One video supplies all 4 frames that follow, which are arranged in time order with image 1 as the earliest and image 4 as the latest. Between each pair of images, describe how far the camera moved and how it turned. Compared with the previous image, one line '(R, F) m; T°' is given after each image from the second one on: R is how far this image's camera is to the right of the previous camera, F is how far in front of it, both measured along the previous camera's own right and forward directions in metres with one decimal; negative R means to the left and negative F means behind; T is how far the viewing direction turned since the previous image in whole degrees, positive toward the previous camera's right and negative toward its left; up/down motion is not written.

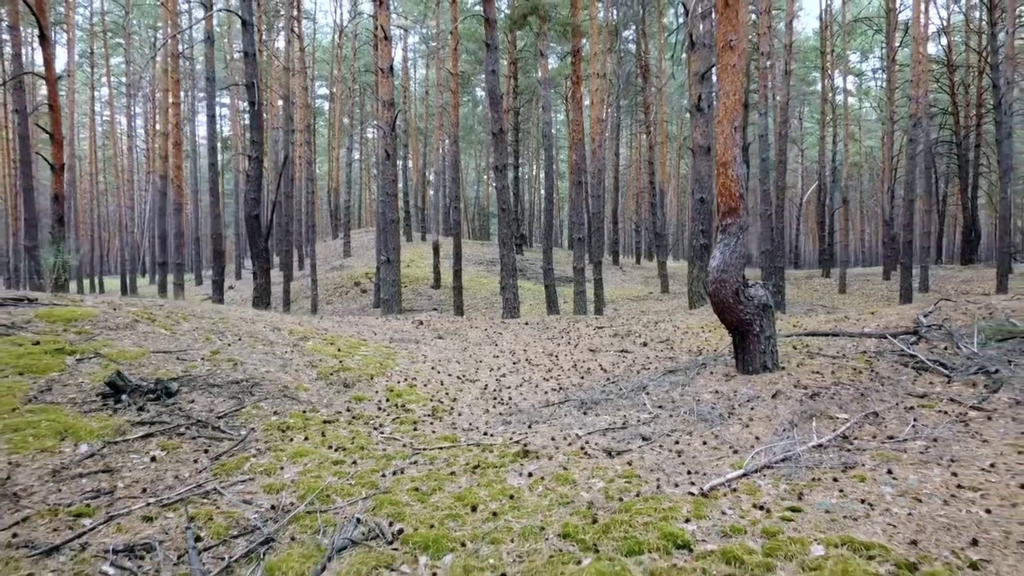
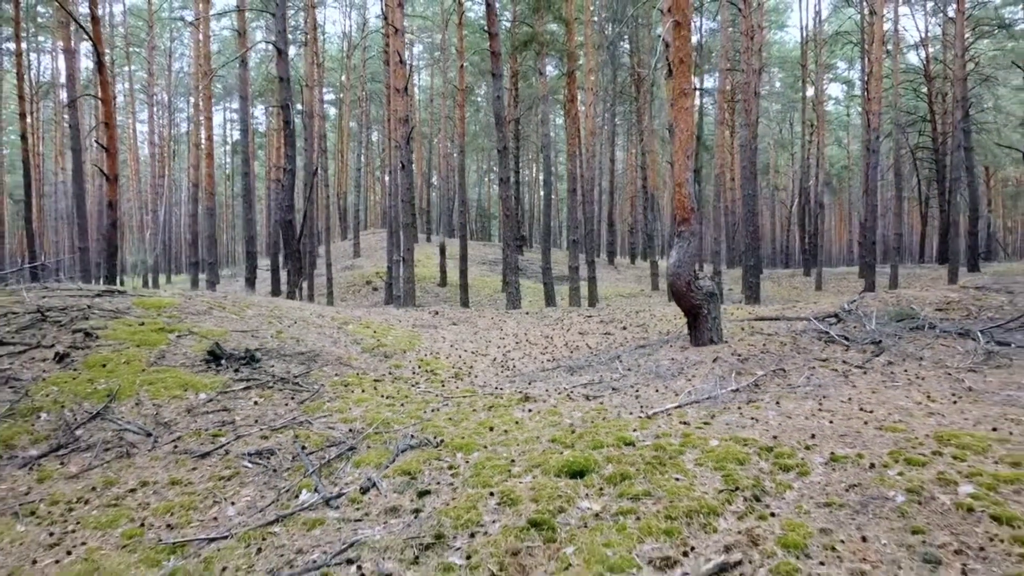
(0.0, -1.7) m; 0°
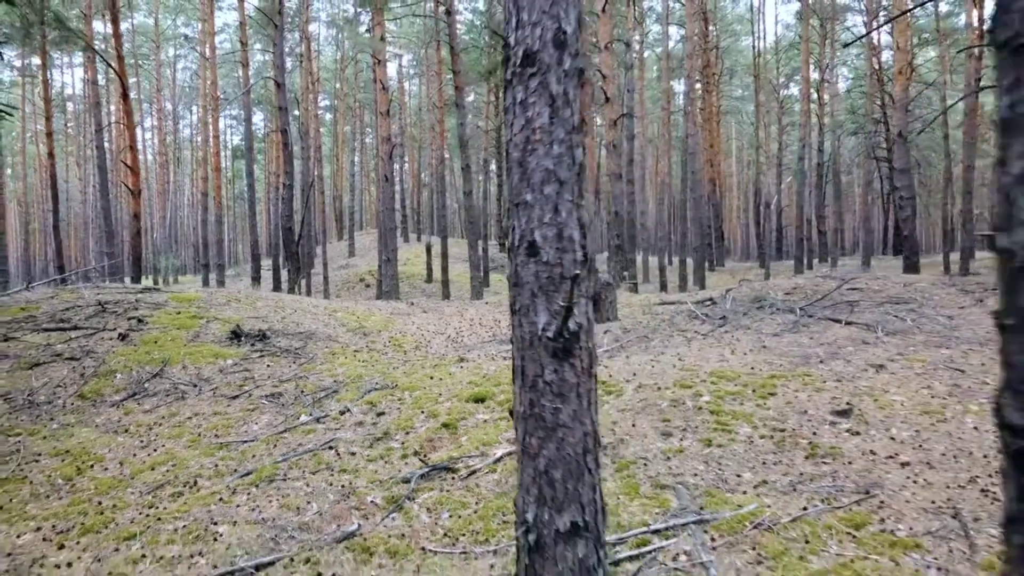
(+0.6, -2.4) m; 0°
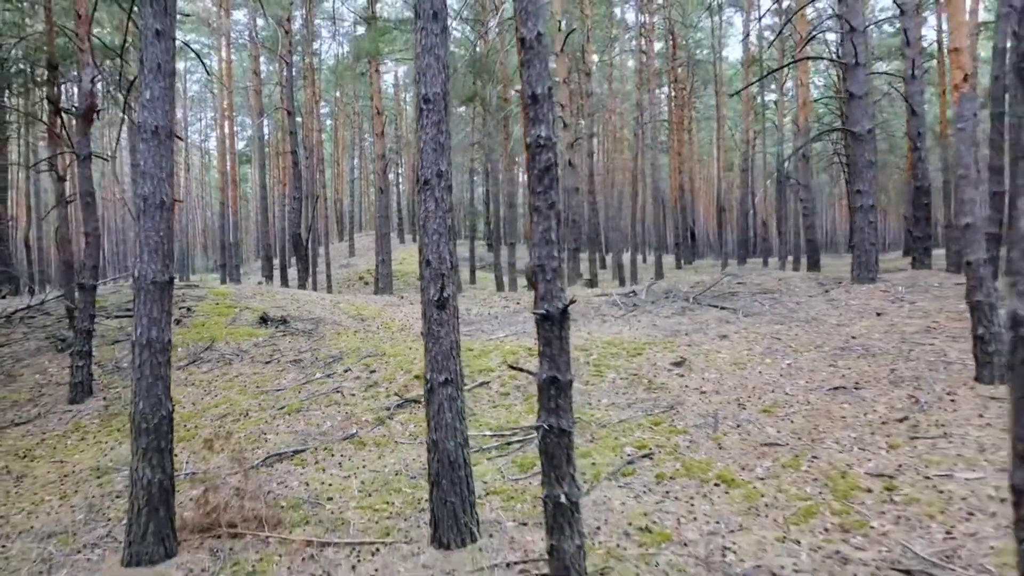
(+0.6, -2.9) m; 0°
